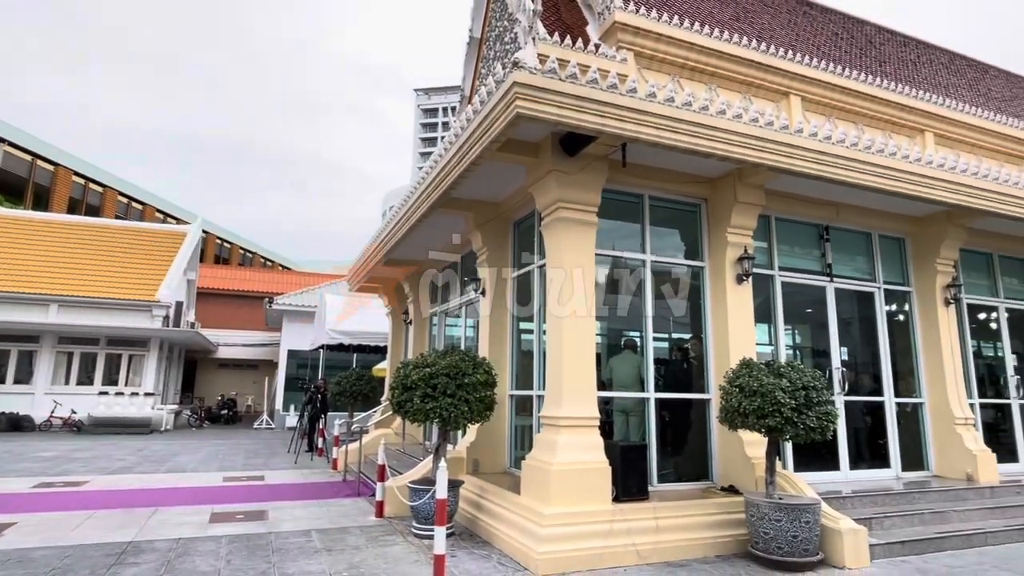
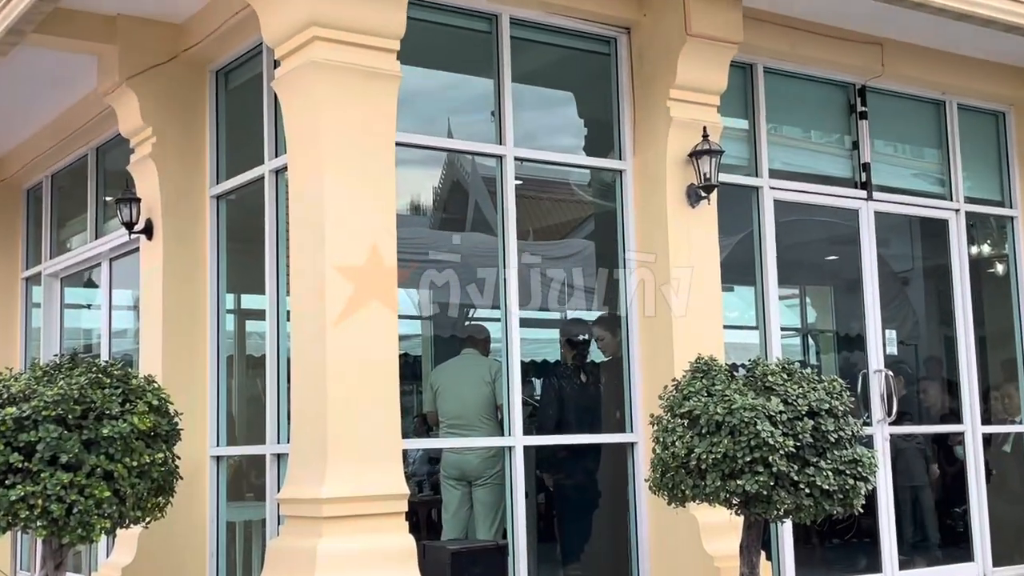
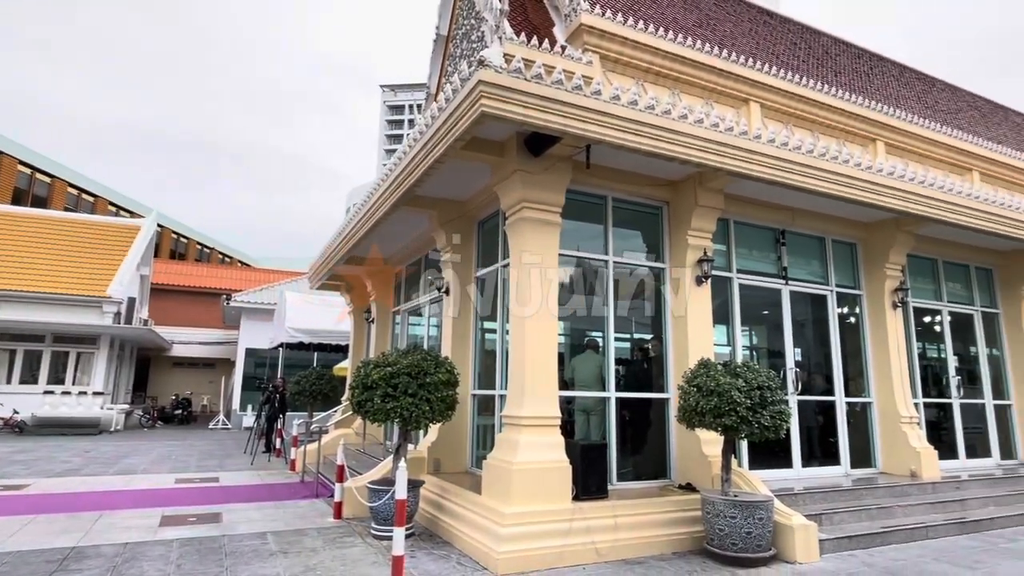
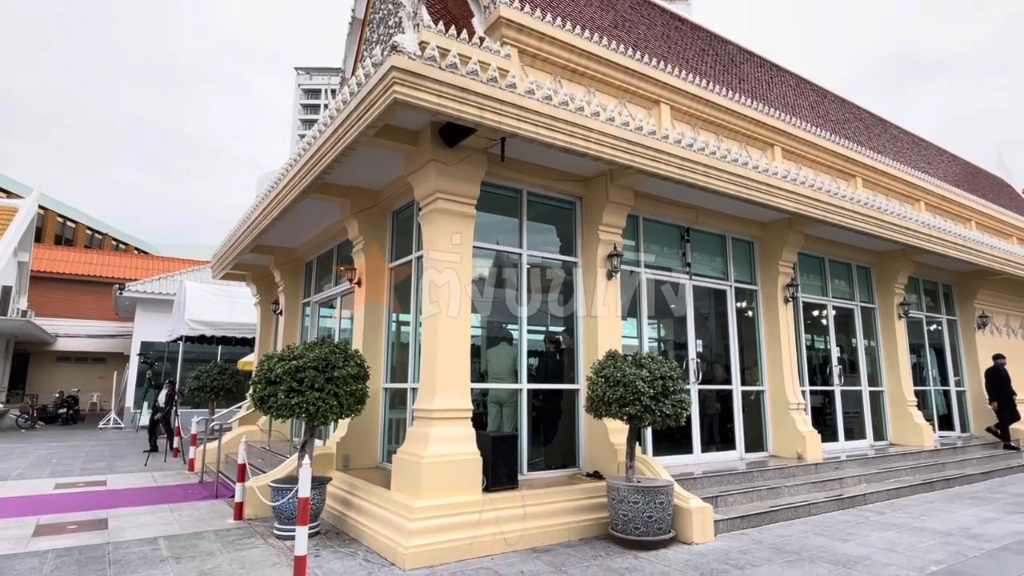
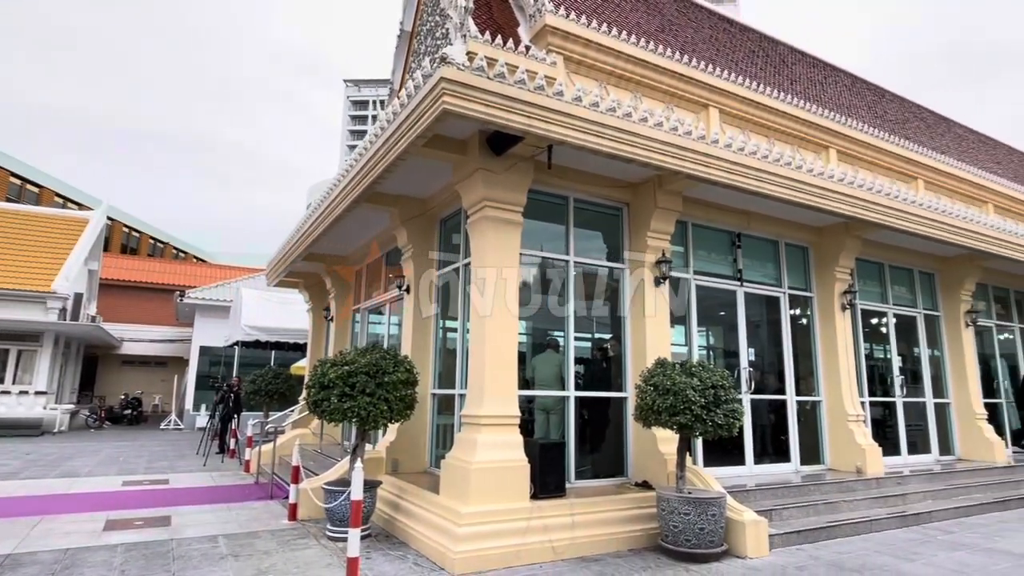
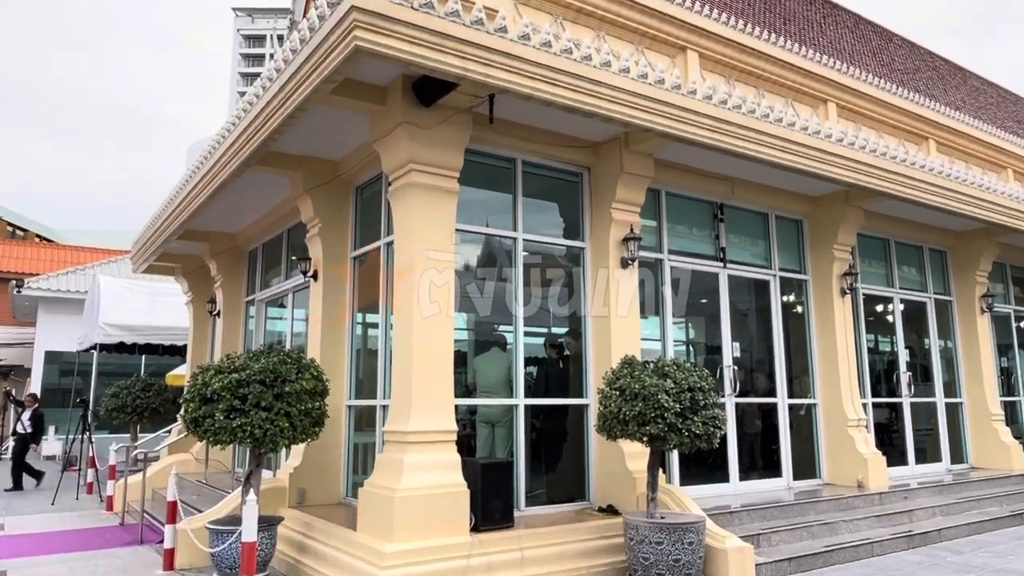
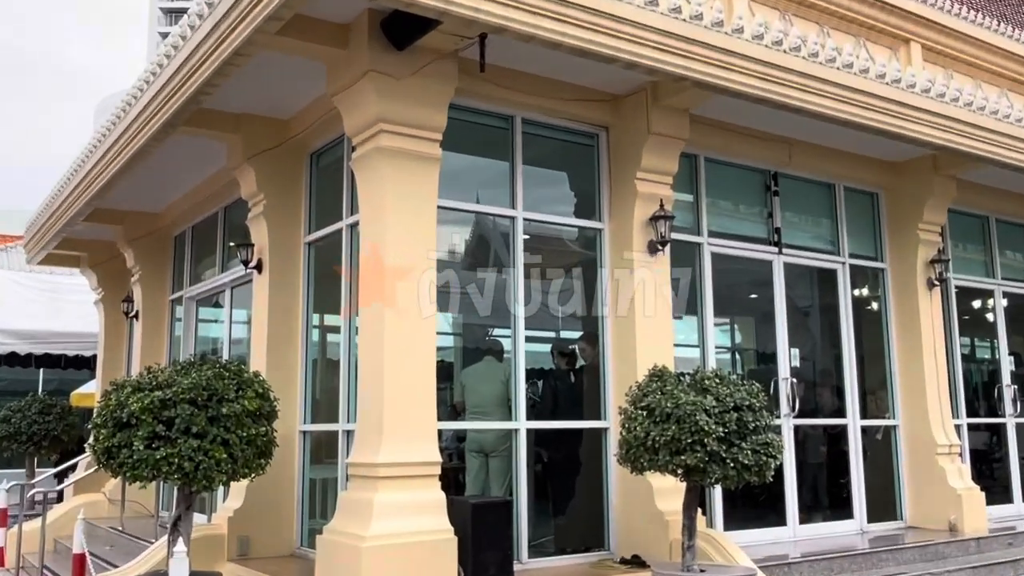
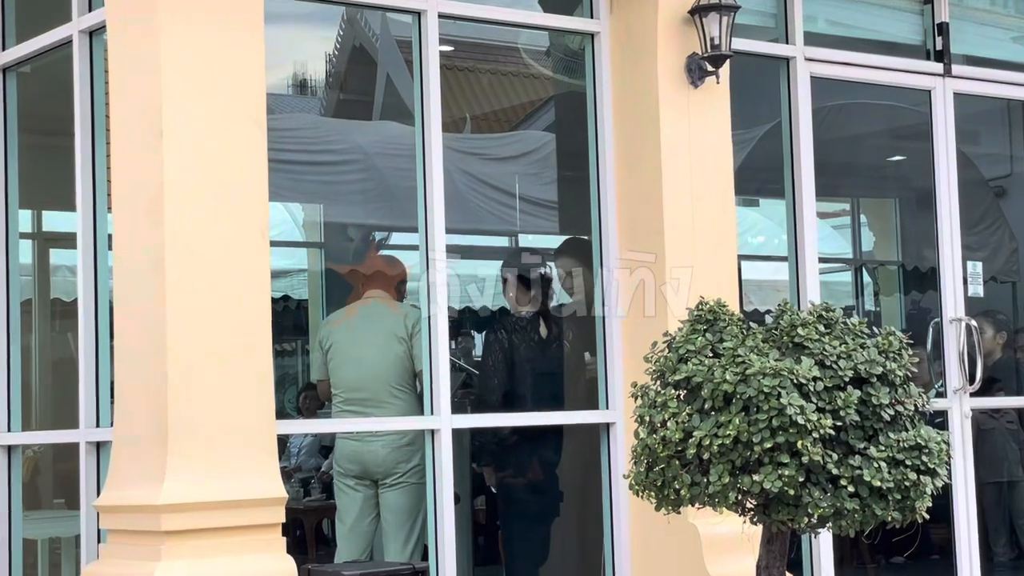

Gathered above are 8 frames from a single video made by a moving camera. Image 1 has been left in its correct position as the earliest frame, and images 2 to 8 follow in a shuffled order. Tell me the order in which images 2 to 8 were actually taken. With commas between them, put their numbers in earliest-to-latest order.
3, 5, 4, 6, 7, 2, 8
